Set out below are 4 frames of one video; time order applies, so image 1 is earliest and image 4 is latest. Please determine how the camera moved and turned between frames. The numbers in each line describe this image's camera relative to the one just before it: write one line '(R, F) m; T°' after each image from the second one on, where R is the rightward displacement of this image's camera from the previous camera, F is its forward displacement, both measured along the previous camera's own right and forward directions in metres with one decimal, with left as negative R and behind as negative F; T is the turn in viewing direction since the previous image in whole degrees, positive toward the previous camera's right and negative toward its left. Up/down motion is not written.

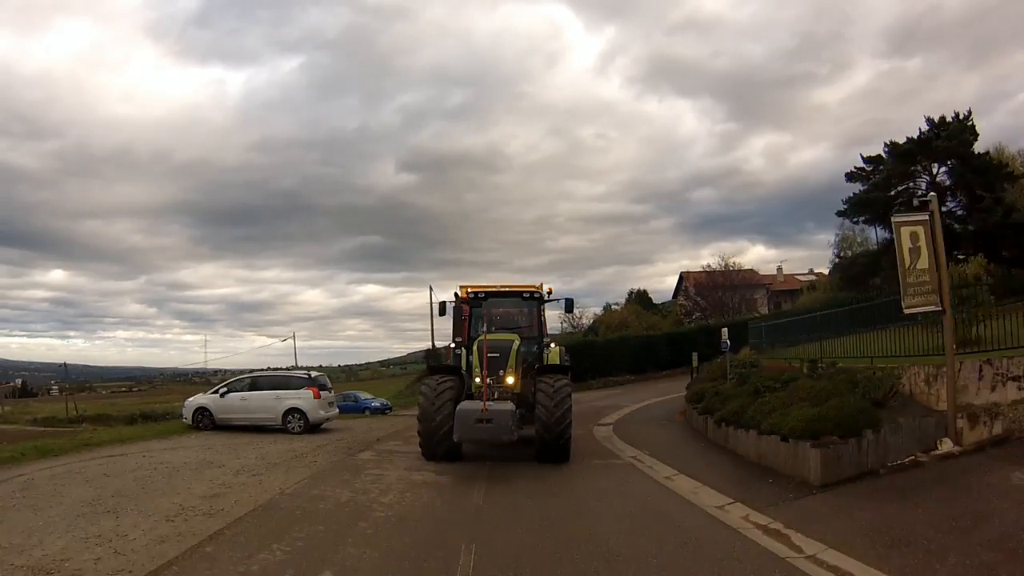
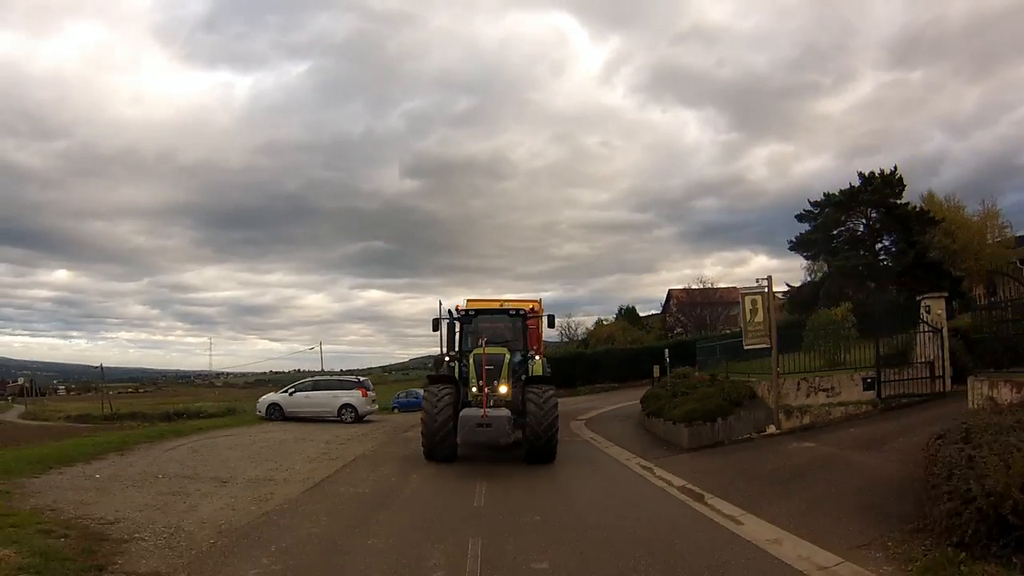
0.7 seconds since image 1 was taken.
(0.0, -1.8) m; 0°
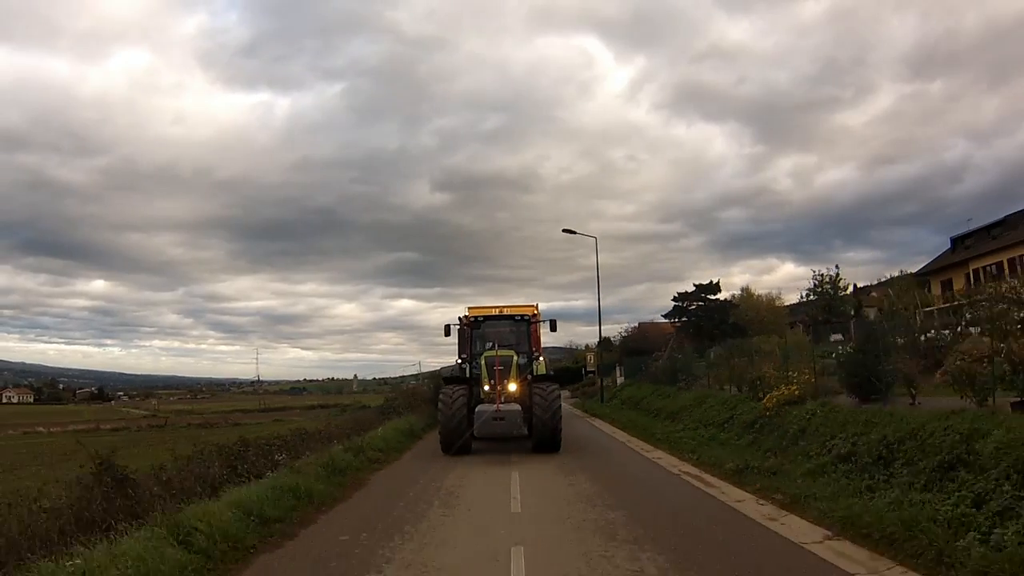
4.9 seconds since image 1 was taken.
(+0.4, -11.6) m; -2°
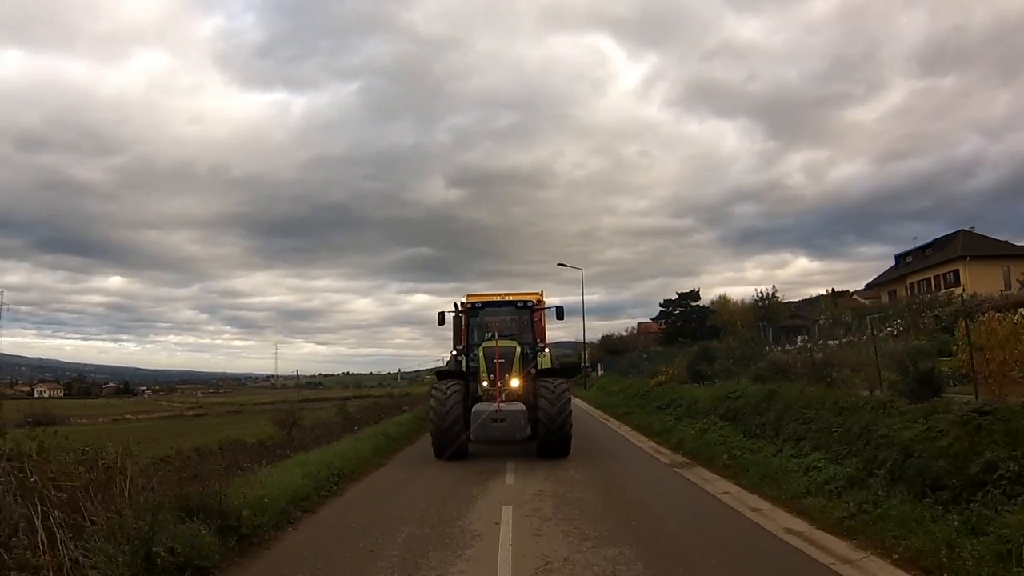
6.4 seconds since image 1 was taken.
(+0.1, -4.1) m; -1°
